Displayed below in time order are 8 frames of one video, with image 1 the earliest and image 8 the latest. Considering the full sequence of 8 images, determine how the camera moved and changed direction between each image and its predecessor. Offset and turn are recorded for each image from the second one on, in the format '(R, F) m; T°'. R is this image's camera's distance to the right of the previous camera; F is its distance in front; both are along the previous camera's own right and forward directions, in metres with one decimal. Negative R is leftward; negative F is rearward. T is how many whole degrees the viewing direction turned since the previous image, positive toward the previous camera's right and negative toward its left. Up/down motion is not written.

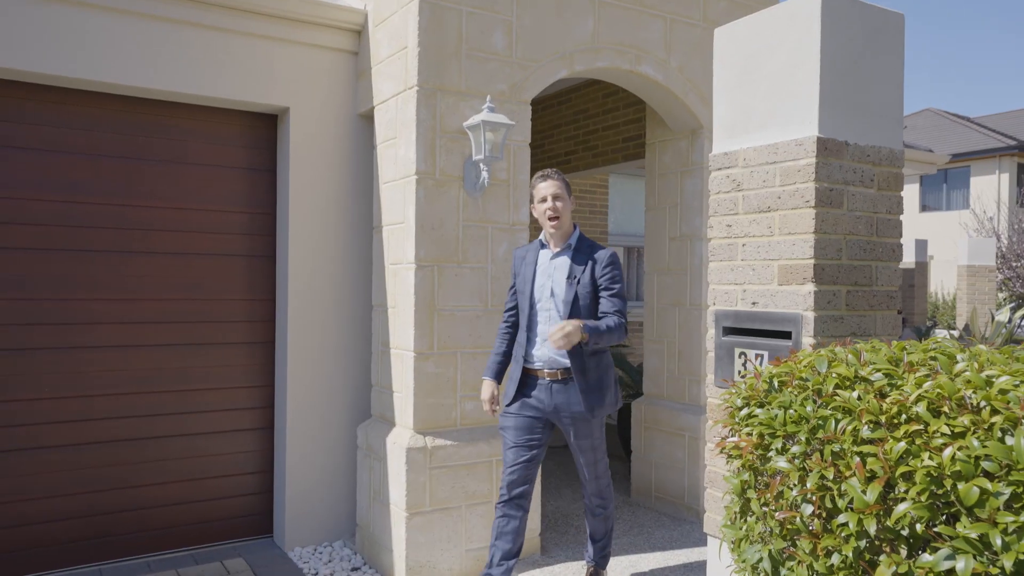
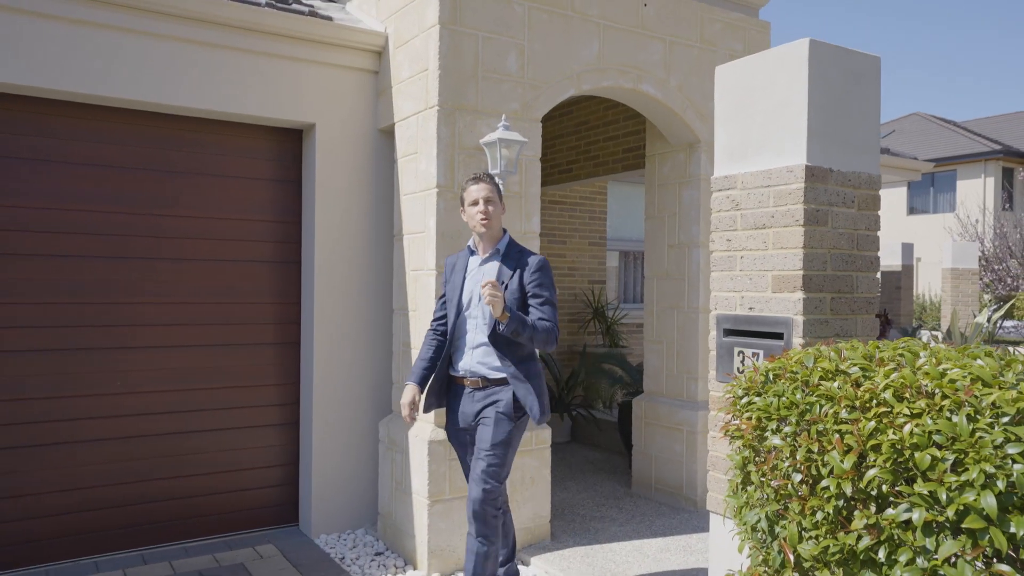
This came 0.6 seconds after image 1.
(-0.1, -0.3) m; +1°
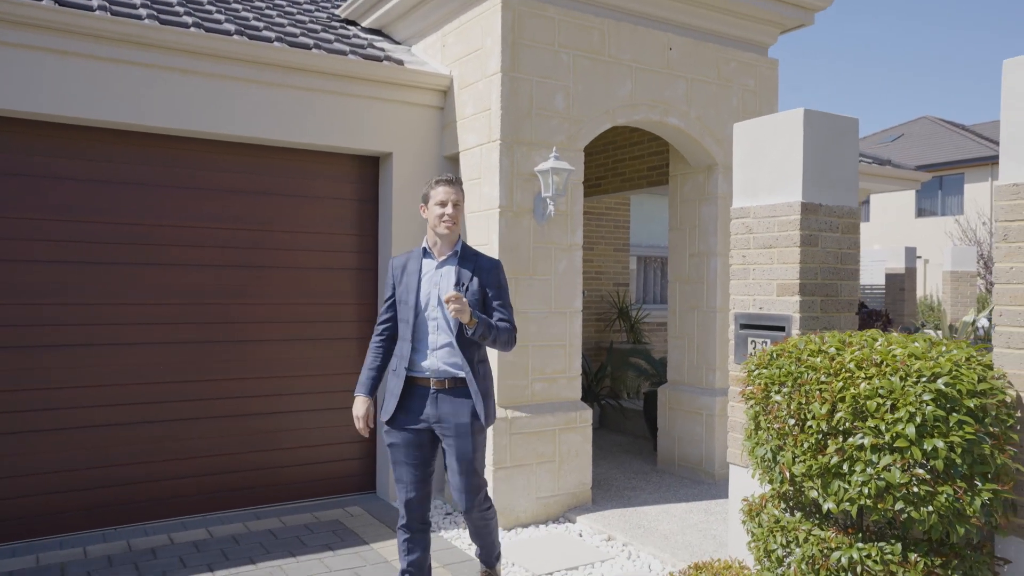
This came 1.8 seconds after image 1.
(-0.3, -0.9) m; -1°
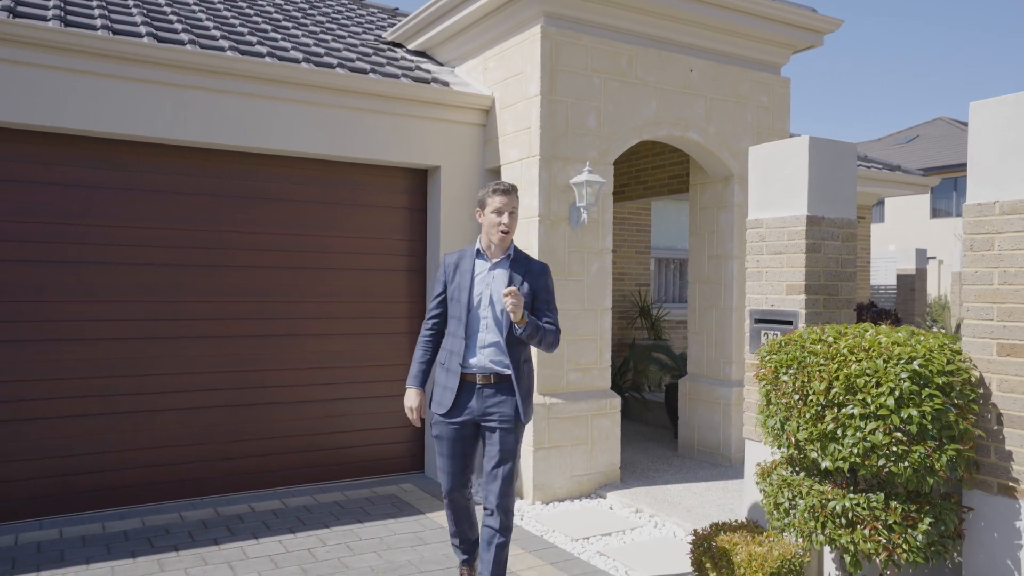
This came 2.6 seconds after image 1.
(-0.2, -0.6) m; -1°
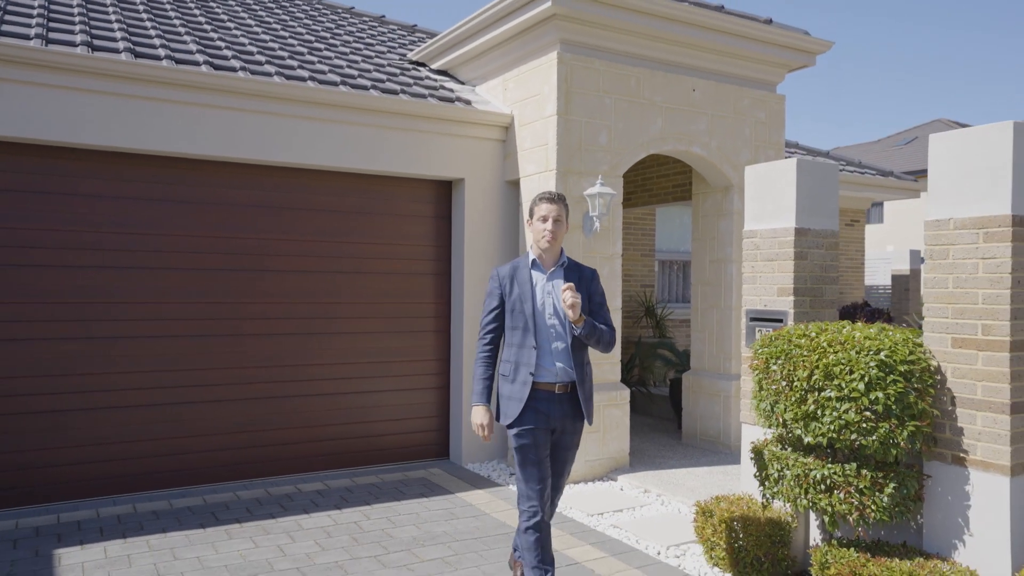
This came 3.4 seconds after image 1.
(-0.1, -0.6) m; 0°
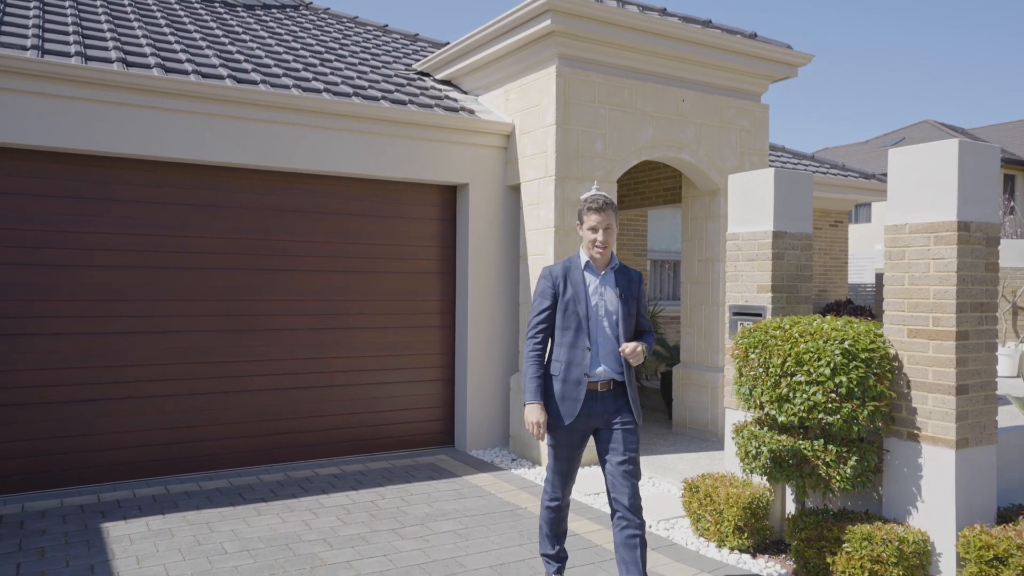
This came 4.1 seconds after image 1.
(-0.1, -0.5) m; +1°
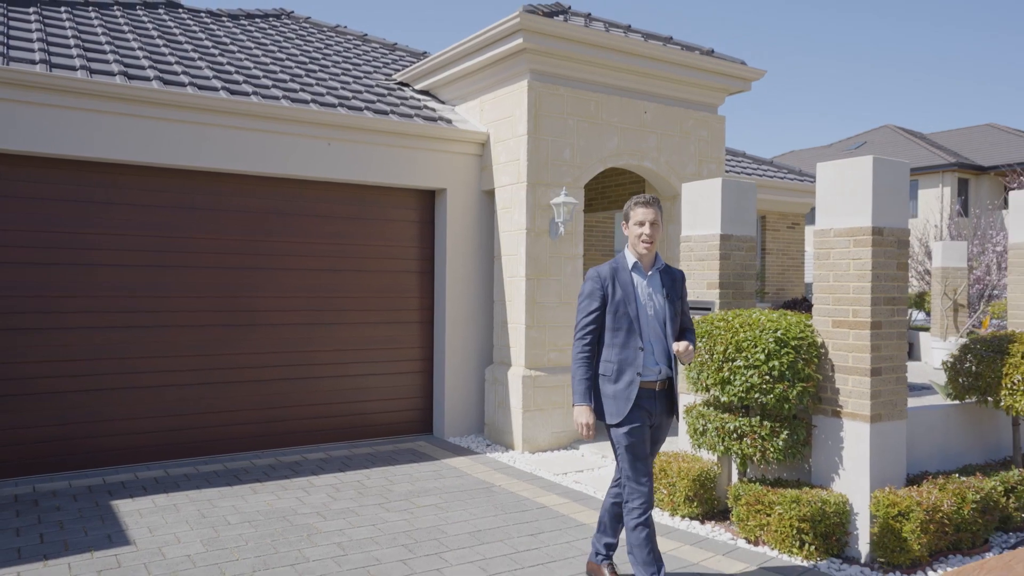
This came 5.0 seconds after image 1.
(0.0, -0.6) m; +2°
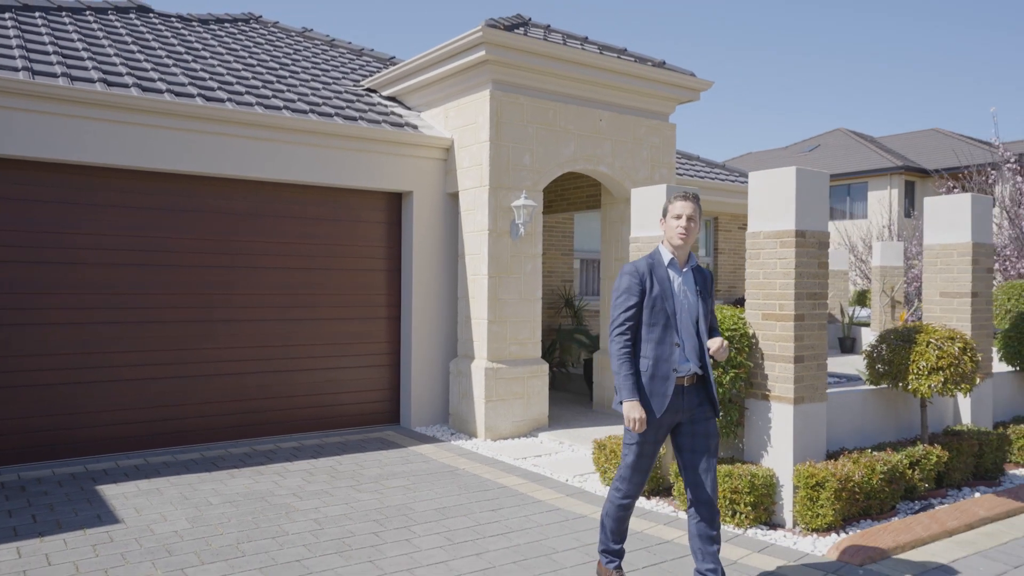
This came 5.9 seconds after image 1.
(0.0, -0.5) m; +3°
